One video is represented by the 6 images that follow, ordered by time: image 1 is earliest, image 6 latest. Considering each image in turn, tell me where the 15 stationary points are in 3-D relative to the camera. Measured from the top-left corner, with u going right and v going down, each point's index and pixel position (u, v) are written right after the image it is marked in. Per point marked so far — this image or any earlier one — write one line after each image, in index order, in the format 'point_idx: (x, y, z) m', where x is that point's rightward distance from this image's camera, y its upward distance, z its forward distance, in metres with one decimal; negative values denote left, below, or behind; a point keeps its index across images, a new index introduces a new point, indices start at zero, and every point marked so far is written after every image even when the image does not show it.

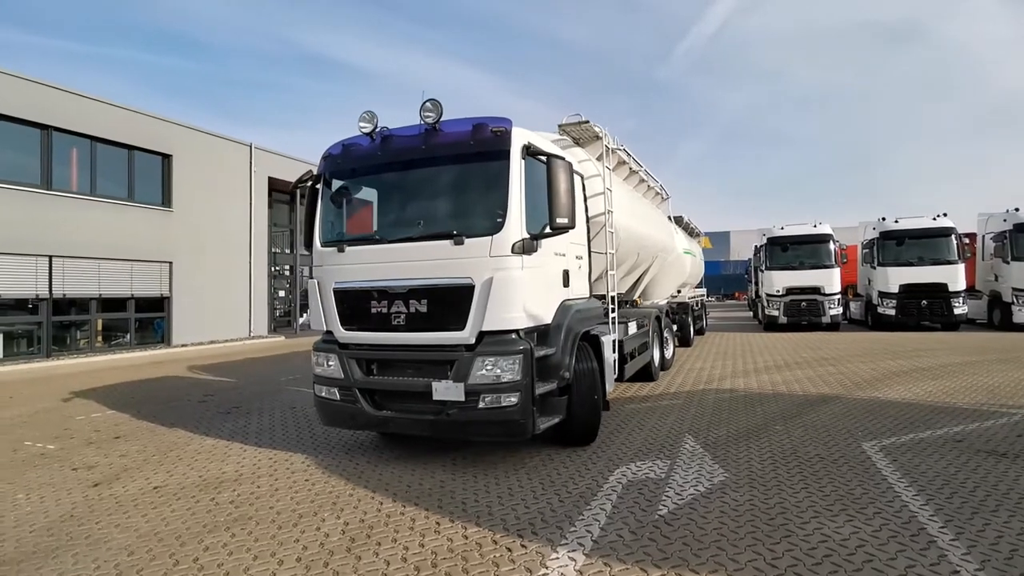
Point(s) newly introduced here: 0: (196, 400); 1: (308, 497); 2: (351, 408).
0: (-4.2, -1.5, +8.8) m
1: (-1.5, -1.6, +5.0) m
2: (-1.4, -1.0, +5.7) m
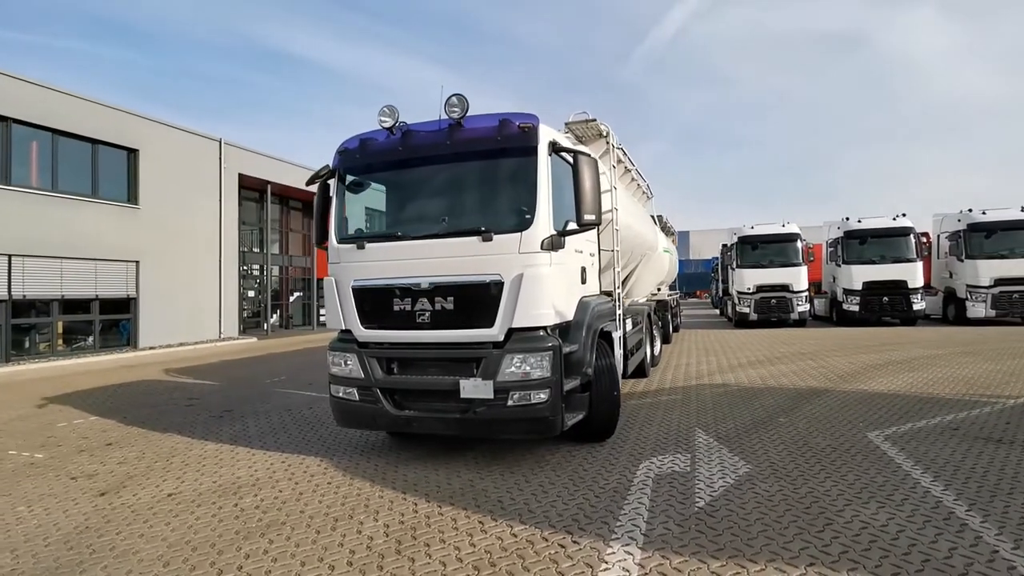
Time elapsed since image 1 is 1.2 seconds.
0: (-4.2, -1.5, +8.5) m
1: (-1.3, -1.6, +4.9) m
2: (-1.2, -1.0, +5.6) m
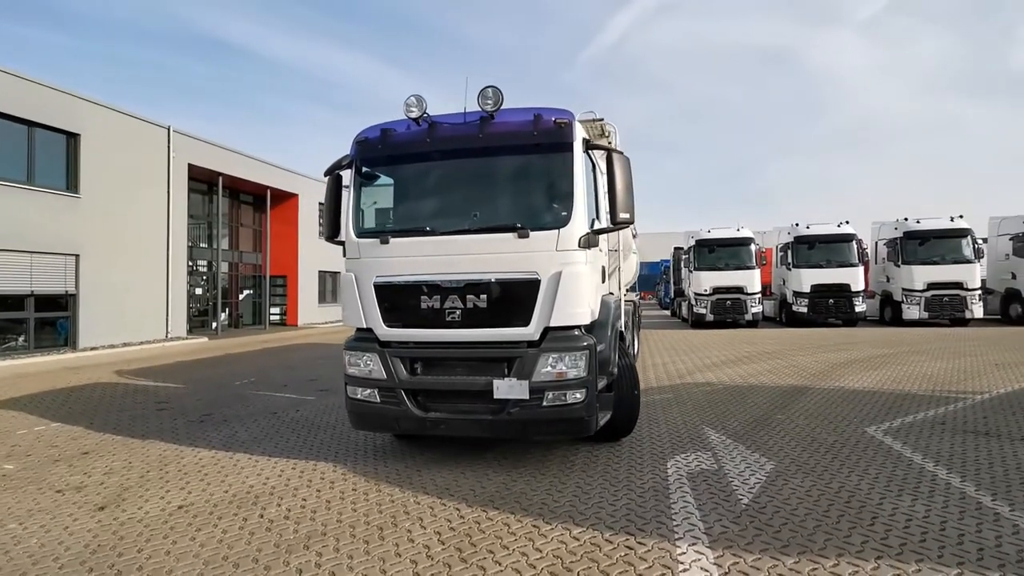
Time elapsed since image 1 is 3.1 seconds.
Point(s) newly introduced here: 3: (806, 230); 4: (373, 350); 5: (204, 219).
0: (-4.3, -1.5, +7.9) m
1: (-1.0, -1.6, +4.7) m
2: (-1.0, -1.0, +5.4) m
3: (+7.2, +1.4, +16.0) m
4: (-1.2, -0.5, +5.5) m
5: (-8.6, +2.0, +18.5) m
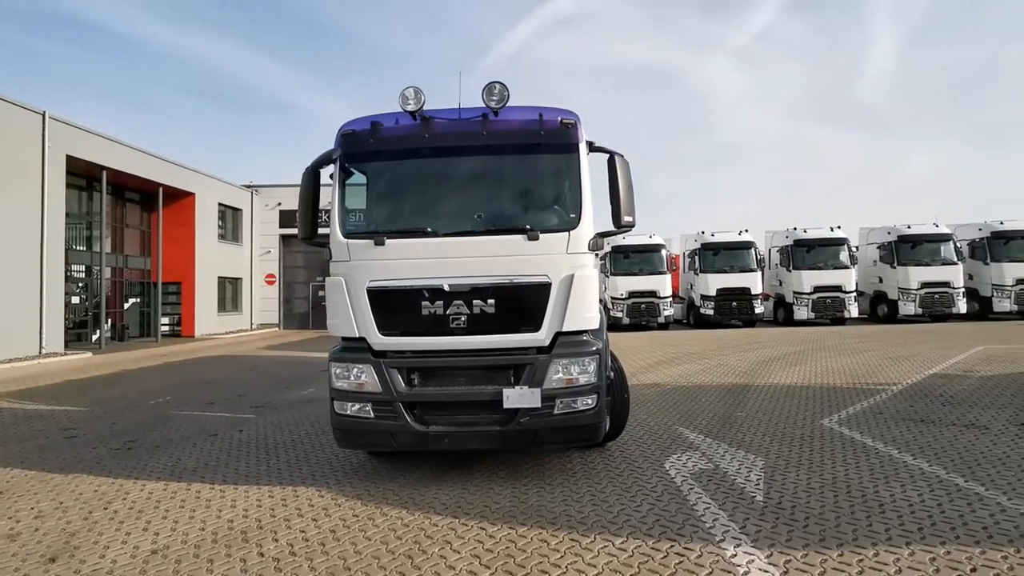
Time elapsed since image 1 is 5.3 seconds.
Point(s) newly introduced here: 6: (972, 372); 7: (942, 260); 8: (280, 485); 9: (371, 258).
0: (-4.6, -1.6, +6.8) m
1: (-0.8, -1.6, +4.3) m
2: (-0.9, -1.0, +5.0) m
3: (+5.1, +1.3, +17.0) m
4: (-1.1, -0.6, +5.0) m
5: (-10.8, +1.7, +16.5) m
6: (+6.8, -1.2, +9.7) m
7: (+11.4, +0.7, +17.4) m
8: (-1.9, -1.6, +5.3) m
9: (-1.1, +0.2, +5.1) m
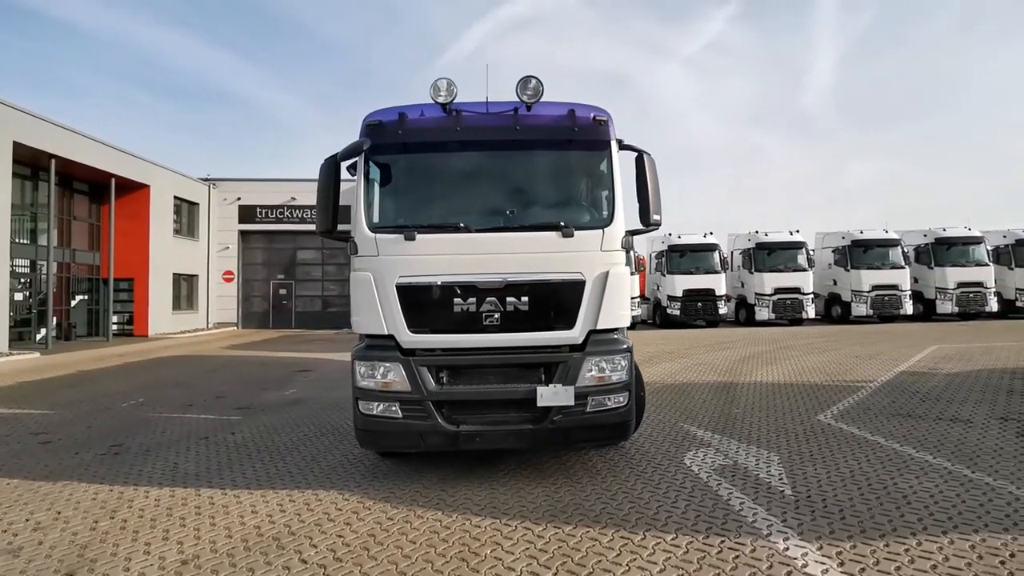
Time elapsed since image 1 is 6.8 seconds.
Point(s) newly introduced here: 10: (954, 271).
0: (-4.6, -1.5, +6.4) m
1: (-0.5, -1.6, +4.2) m
2: (-0.7, -1.0, +4.8) m
3: (+4.3, +1.3, +17.3) m
4: (-0.9, -0.5, +4.9) m
5: (-11.5, +1.8, +15.4) m
6: (+6.6, -1.3, +10.2) m
7: (+10.6, +0.7, +18.3) m
8: (-1.6, -1.5, +5.0) m
9: (-0.8, +0.3, +4.9) m
10: (+13.0, +0.5, +19.3) m
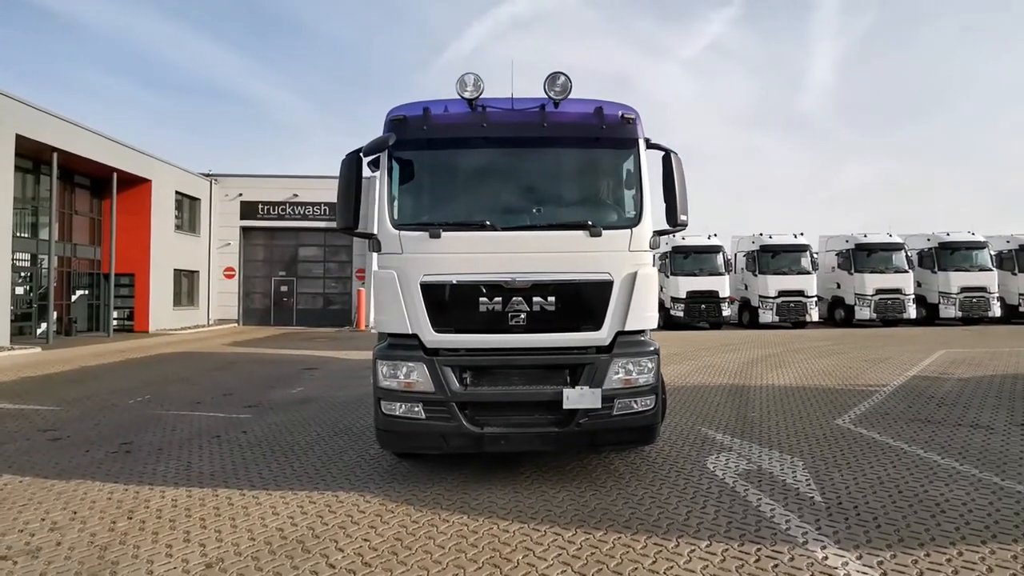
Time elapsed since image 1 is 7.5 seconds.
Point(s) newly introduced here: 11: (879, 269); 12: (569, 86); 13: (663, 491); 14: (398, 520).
0: (-4.4, -1.5, +6.2) m
1: (-0.3, -1.6, +4.1) m
2: (-0.5, -1.0, +4.7) m
3: (+4.4, +1.3, +17.3) m
4: (-0.7, -0.5, +4.8) m
5: (-11.4, +2.0, +15.2) m
6: (+6.8, -1.3, +10.2) m
7: (+10.7, +0.6, +18.3) m
8: (-1.5, -1.5, +4.9) m
9: (-0.7, +0.3, +4.8) m
10: (+13.1, +0.4, +19.3) m
11: (+10.2, +0.5, +18.3) m
12: (+0.4, +1.6, +5.1) m
13: (+1.1, -1.5, +4.9) m
14: (-0.8, -1.6, +4.4) m
